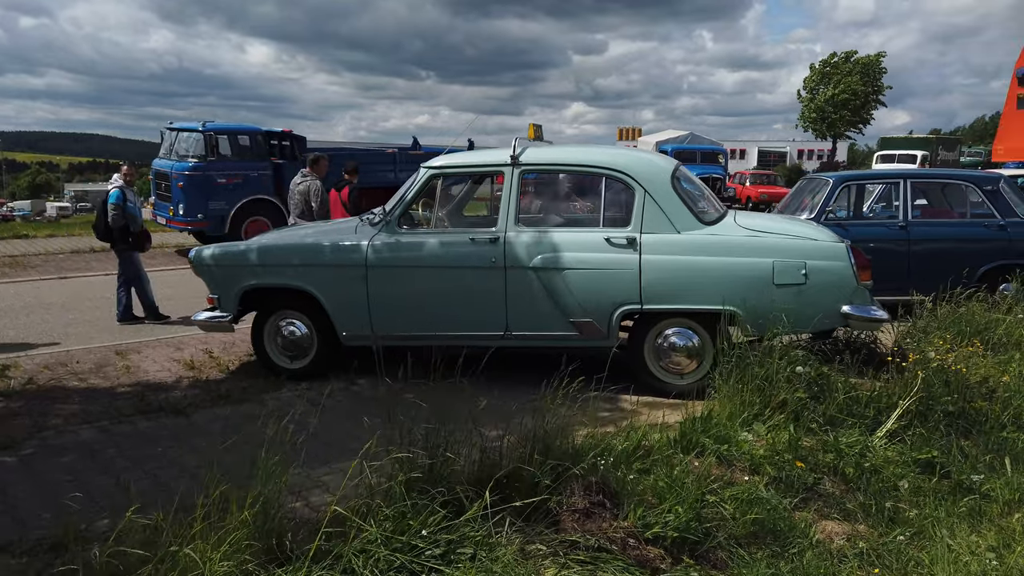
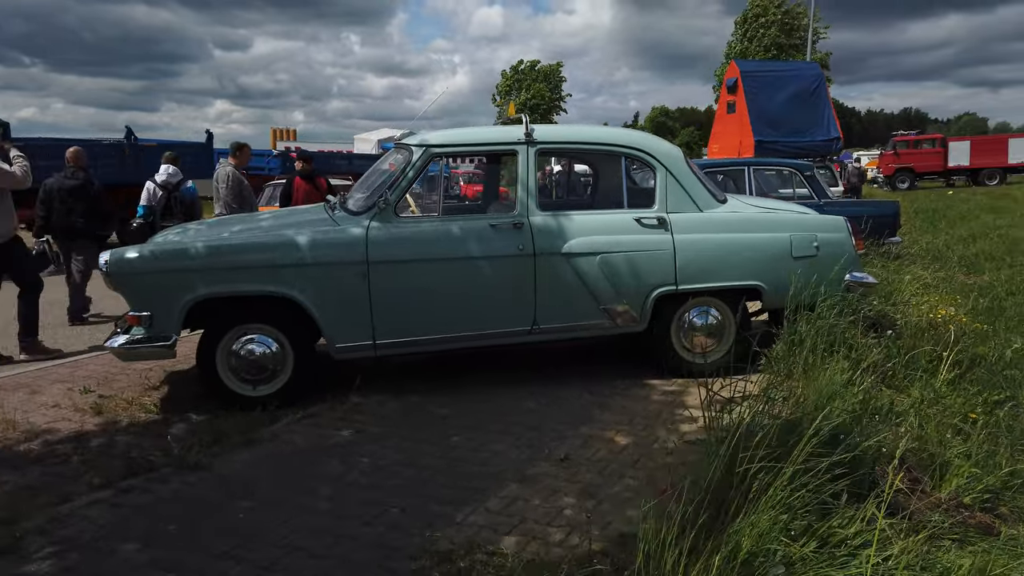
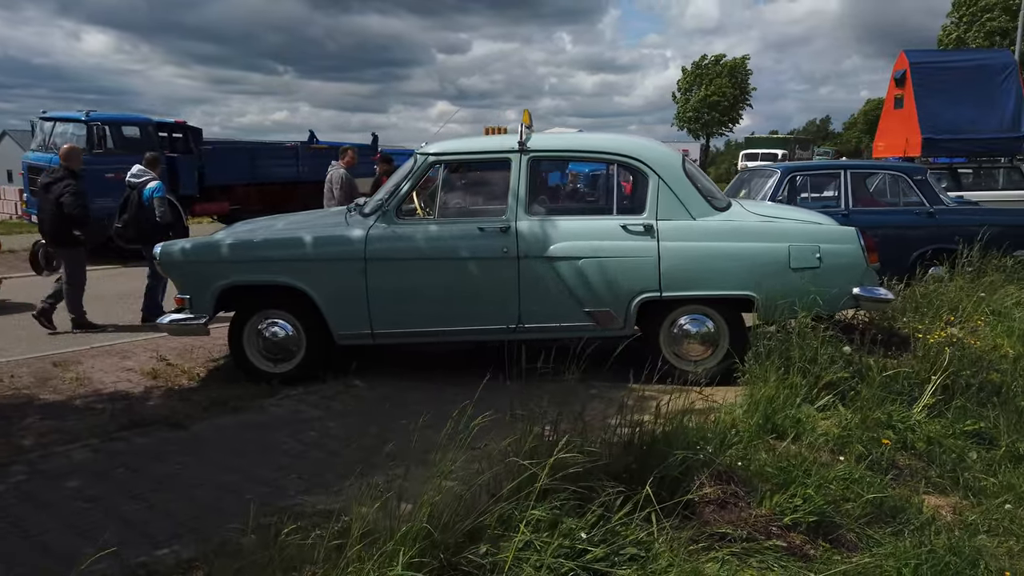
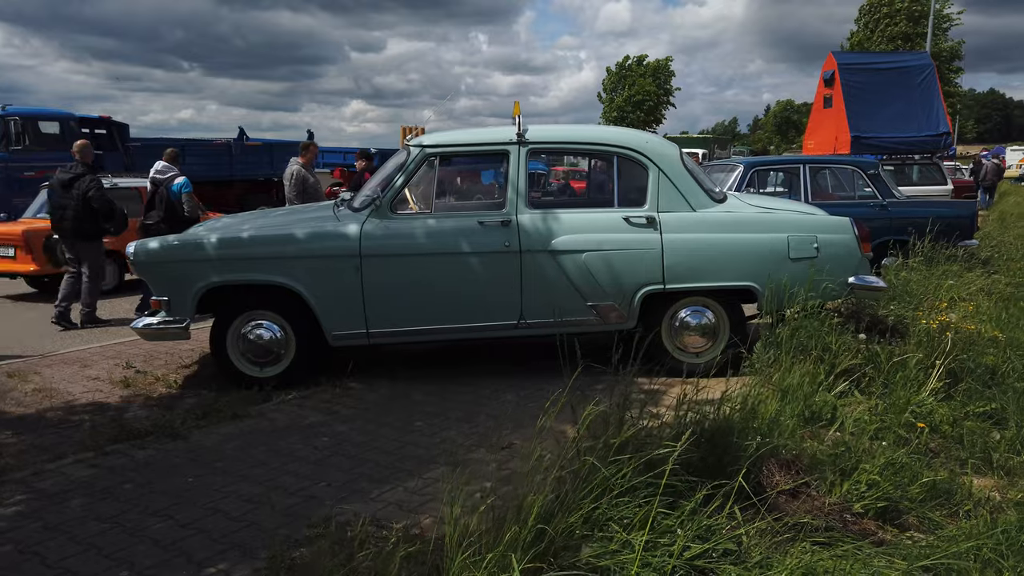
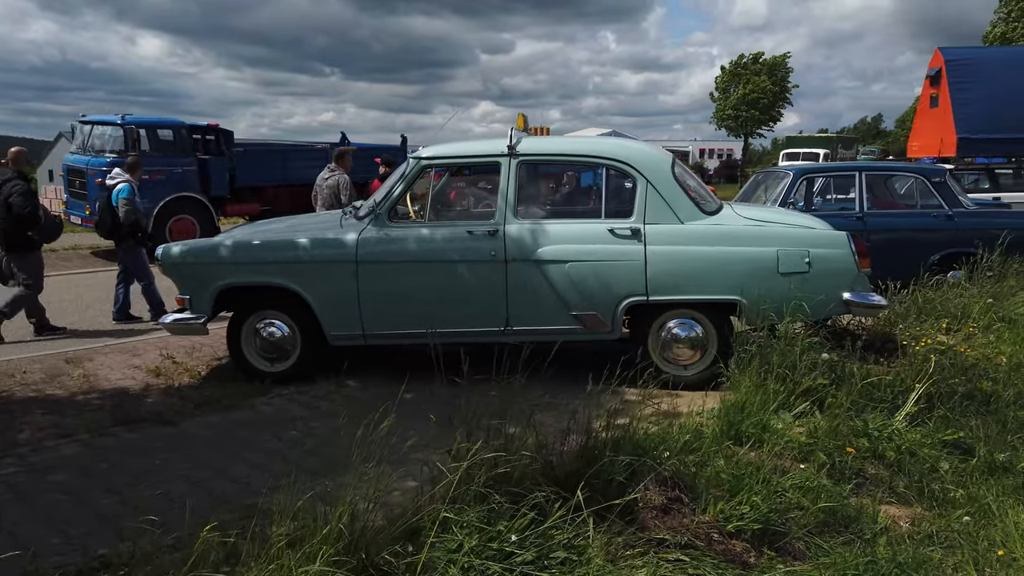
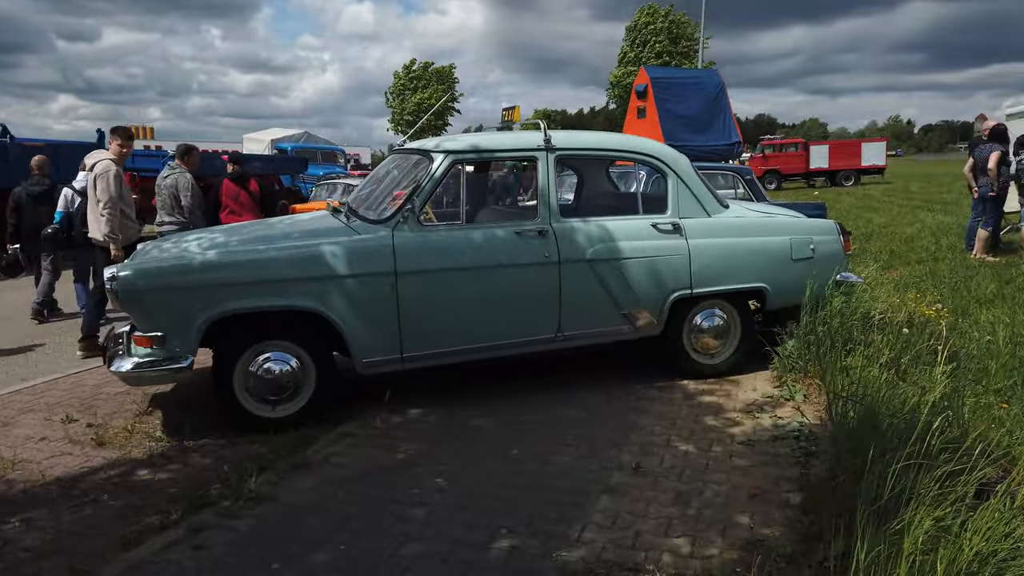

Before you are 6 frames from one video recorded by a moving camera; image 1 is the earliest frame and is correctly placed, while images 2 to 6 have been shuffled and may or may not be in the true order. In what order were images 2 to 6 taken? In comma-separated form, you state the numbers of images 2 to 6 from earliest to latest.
5, 3, 4, 2, 6
